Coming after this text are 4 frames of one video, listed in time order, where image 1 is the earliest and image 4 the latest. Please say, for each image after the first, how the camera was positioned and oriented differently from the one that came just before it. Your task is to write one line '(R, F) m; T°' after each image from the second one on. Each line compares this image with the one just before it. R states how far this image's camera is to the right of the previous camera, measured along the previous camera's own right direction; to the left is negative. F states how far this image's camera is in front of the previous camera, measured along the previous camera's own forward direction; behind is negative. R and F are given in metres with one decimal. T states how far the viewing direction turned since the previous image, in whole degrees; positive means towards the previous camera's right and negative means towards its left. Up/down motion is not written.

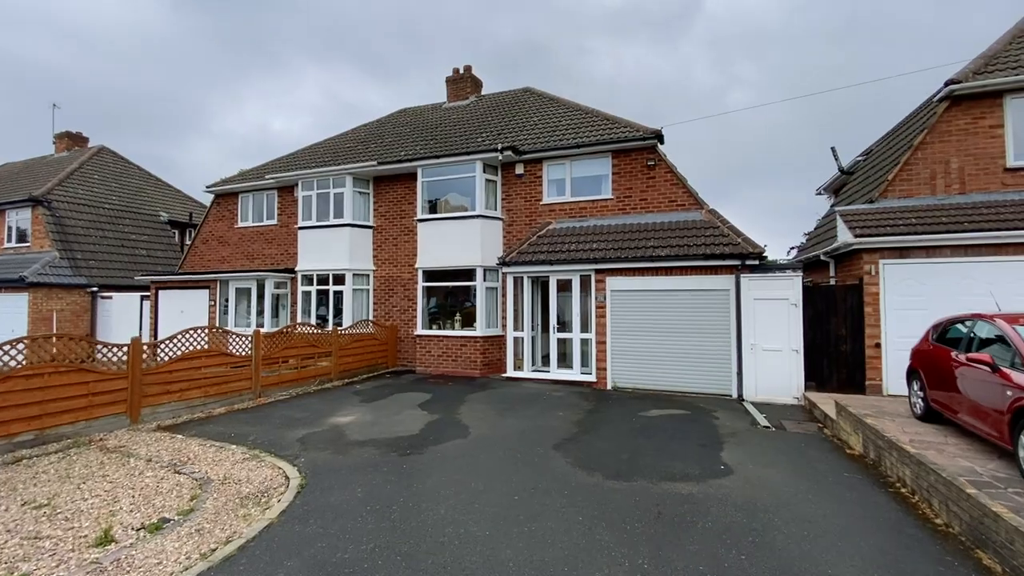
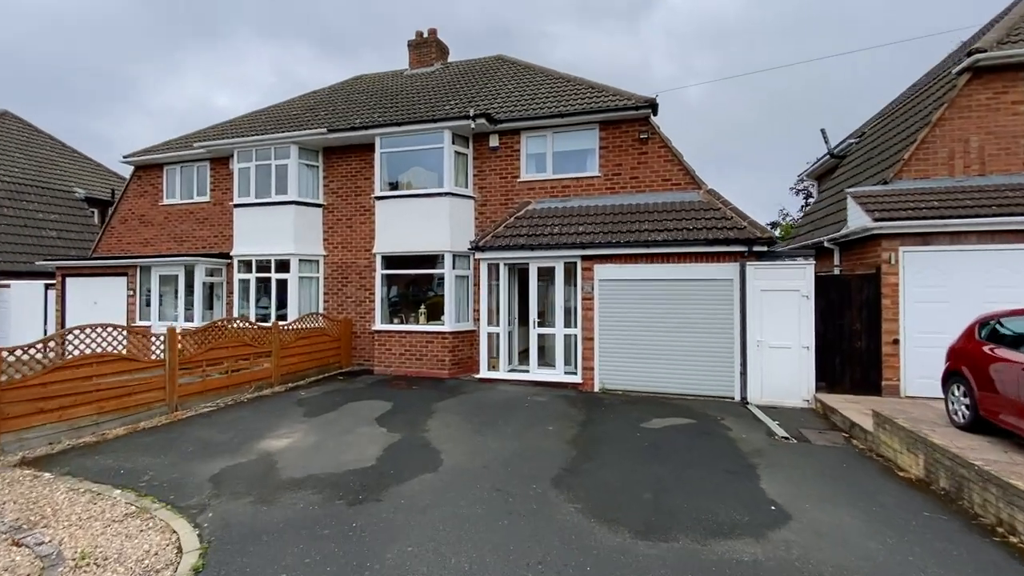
(-0.3, +1.7) m; +5°
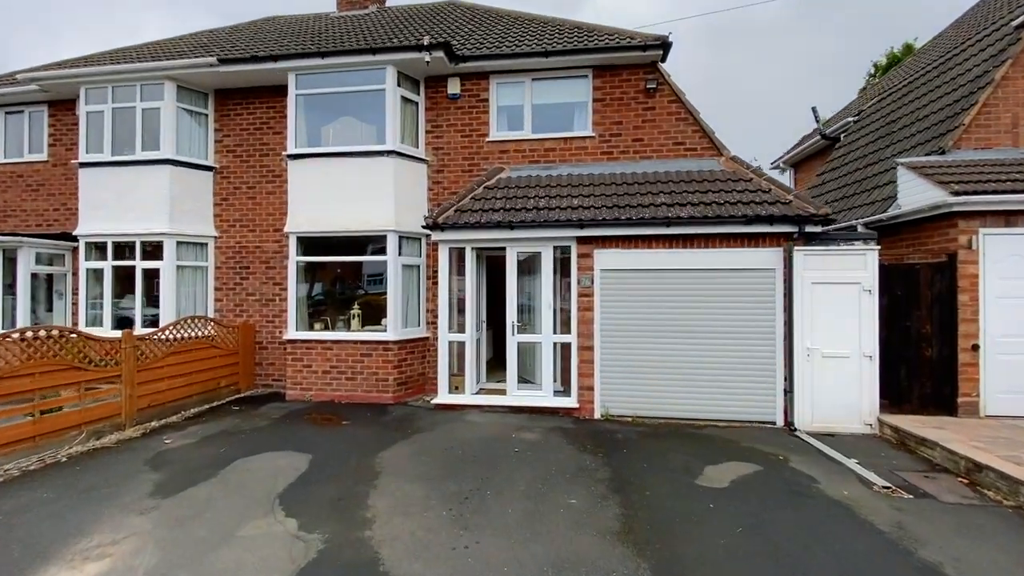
(-0.7, +3.0) m; +8°
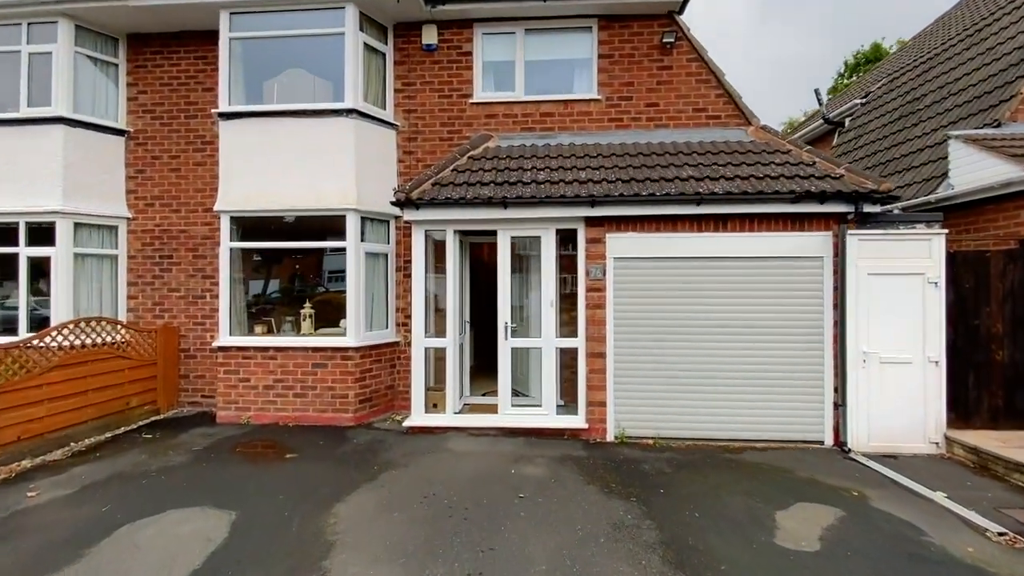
(-0.4, +1.7) m; +4°
